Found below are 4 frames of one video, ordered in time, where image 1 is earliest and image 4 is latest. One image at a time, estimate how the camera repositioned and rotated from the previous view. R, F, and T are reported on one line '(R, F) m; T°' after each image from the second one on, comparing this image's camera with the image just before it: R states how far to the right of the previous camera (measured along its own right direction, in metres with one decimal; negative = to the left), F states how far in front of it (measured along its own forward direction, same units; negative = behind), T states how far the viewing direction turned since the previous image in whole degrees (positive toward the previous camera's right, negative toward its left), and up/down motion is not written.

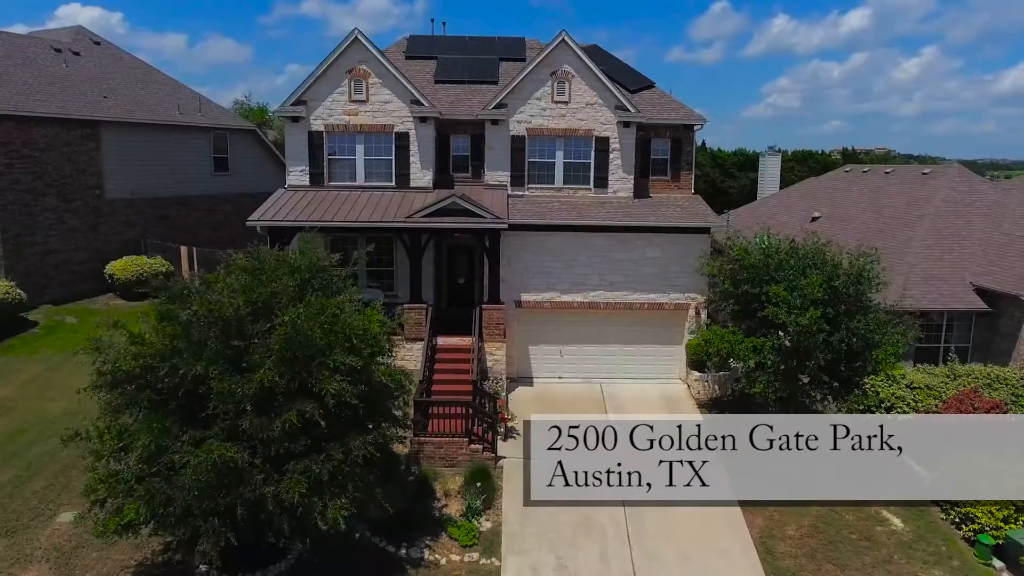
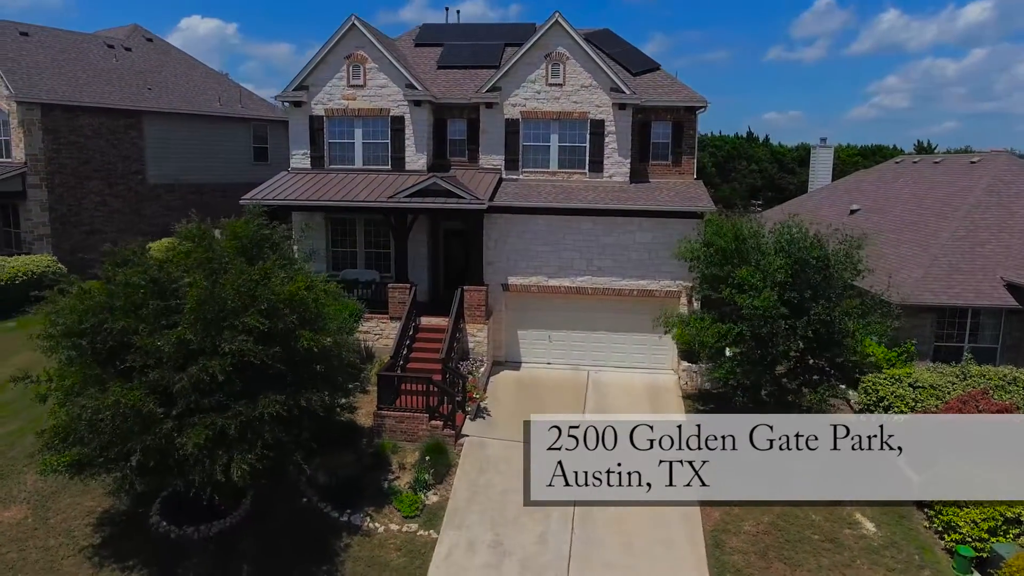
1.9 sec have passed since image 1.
(+2.8, +0.2) m; -8°
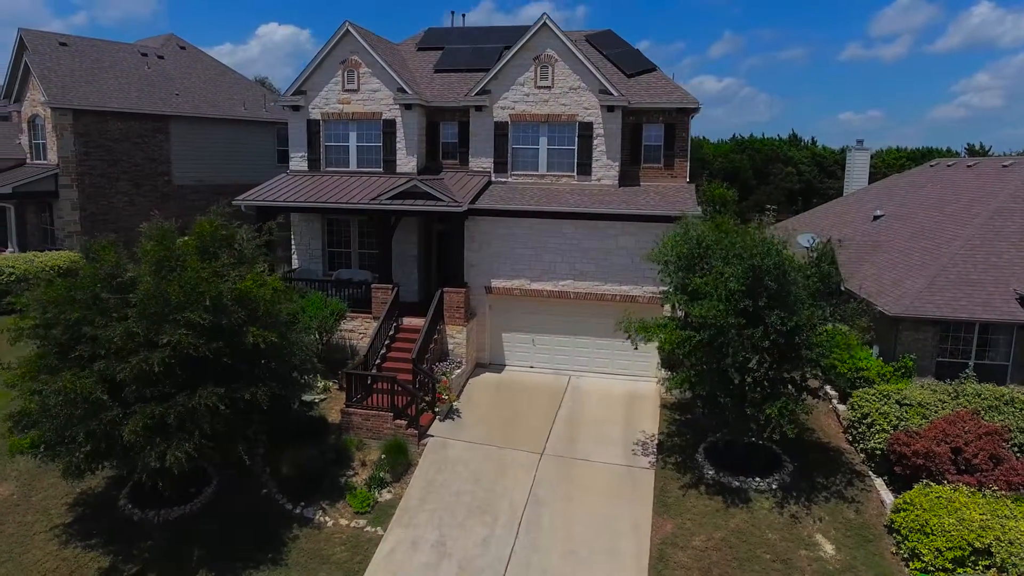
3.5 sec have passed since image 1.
(+2.2, +0.1) m; -6°
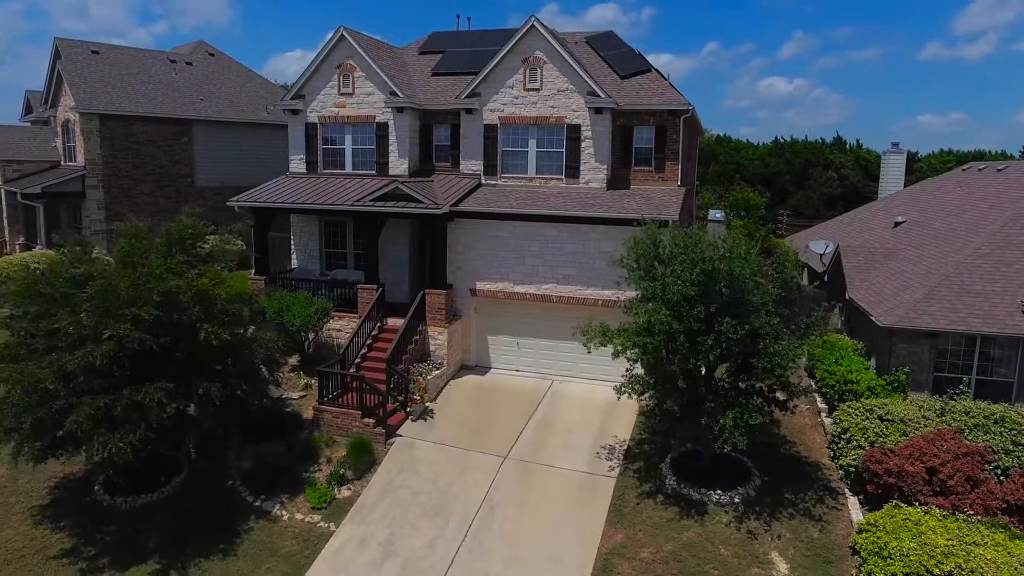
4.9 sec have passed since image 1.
(+2.1, +0.2) m; -5°
